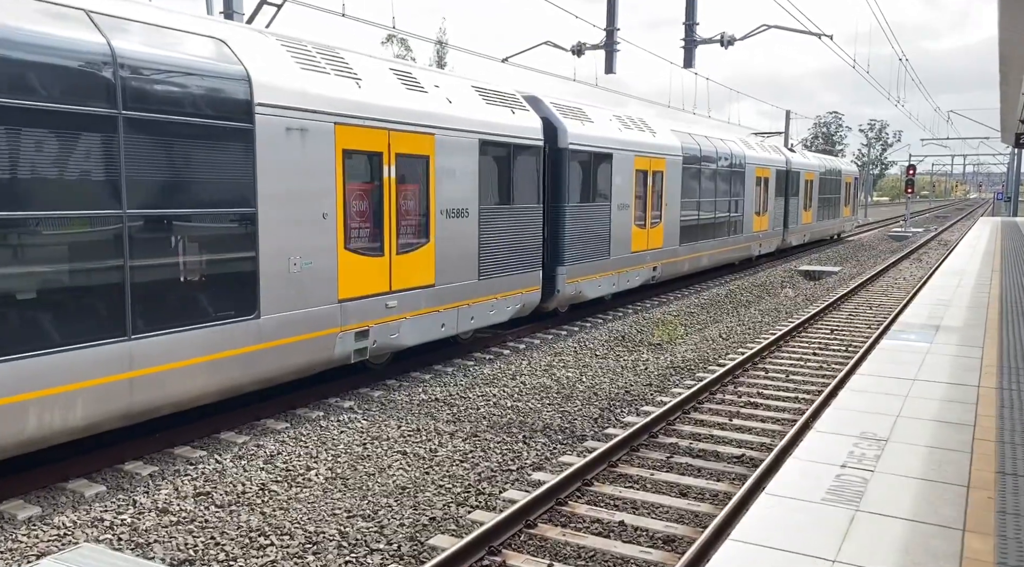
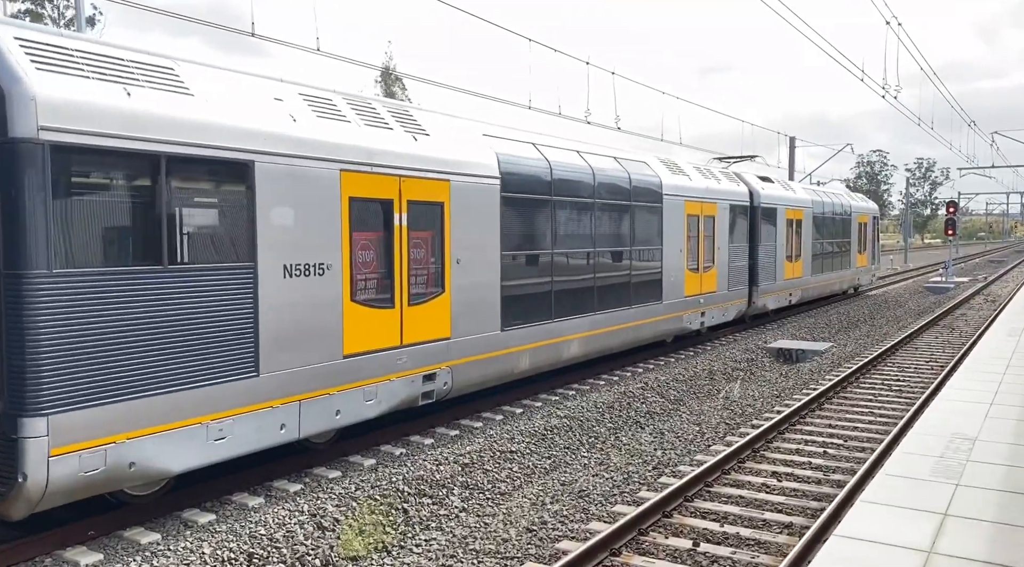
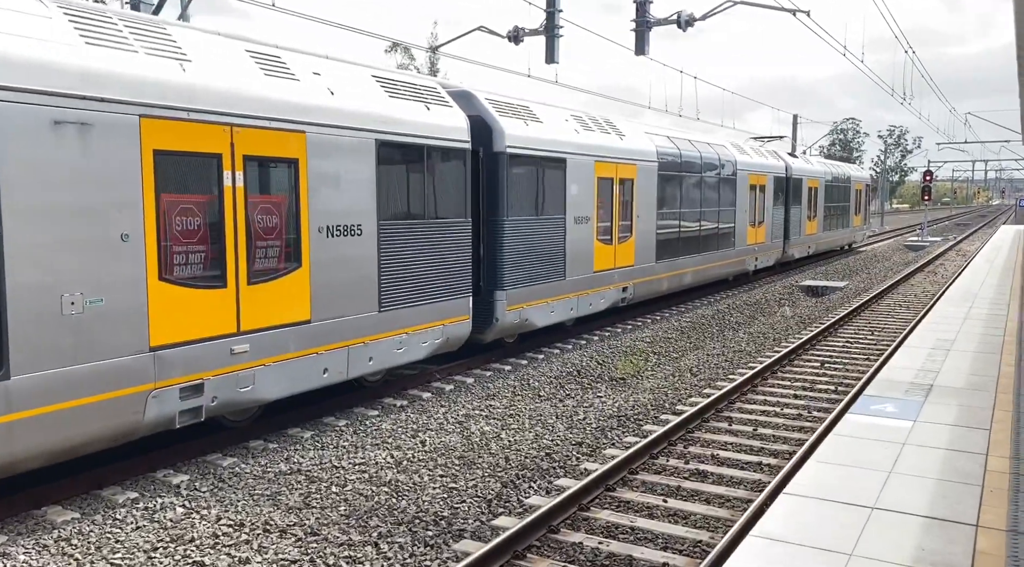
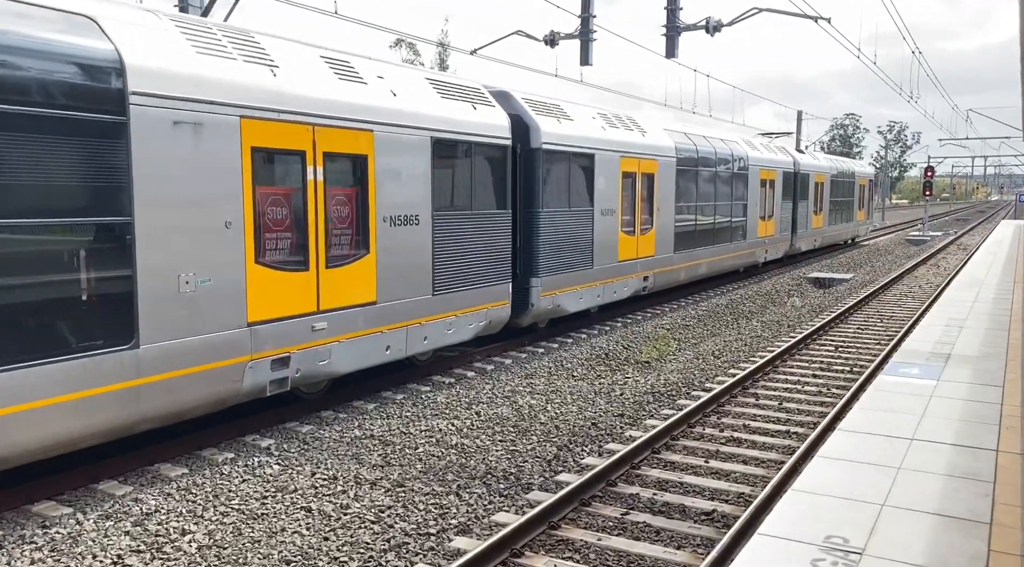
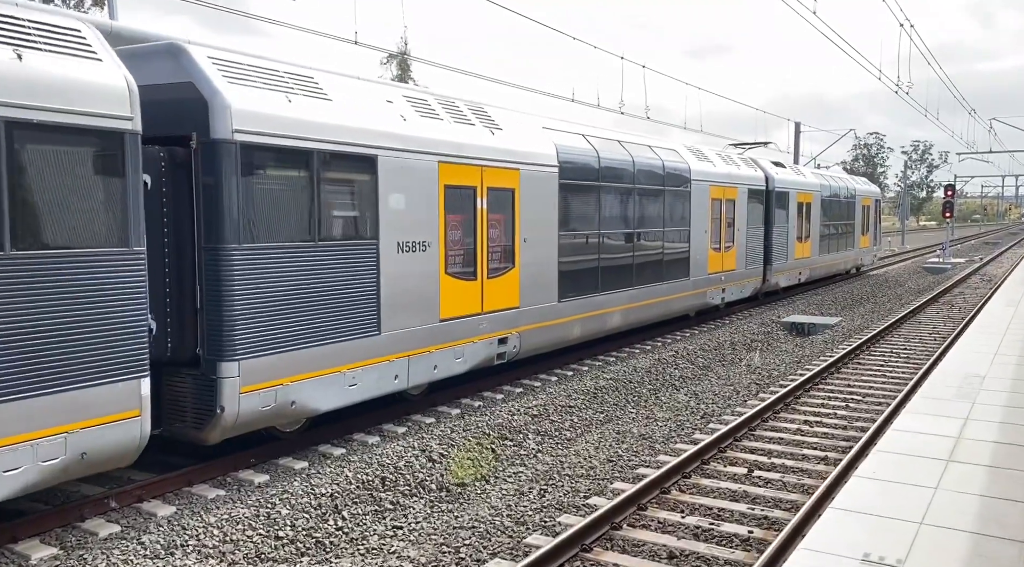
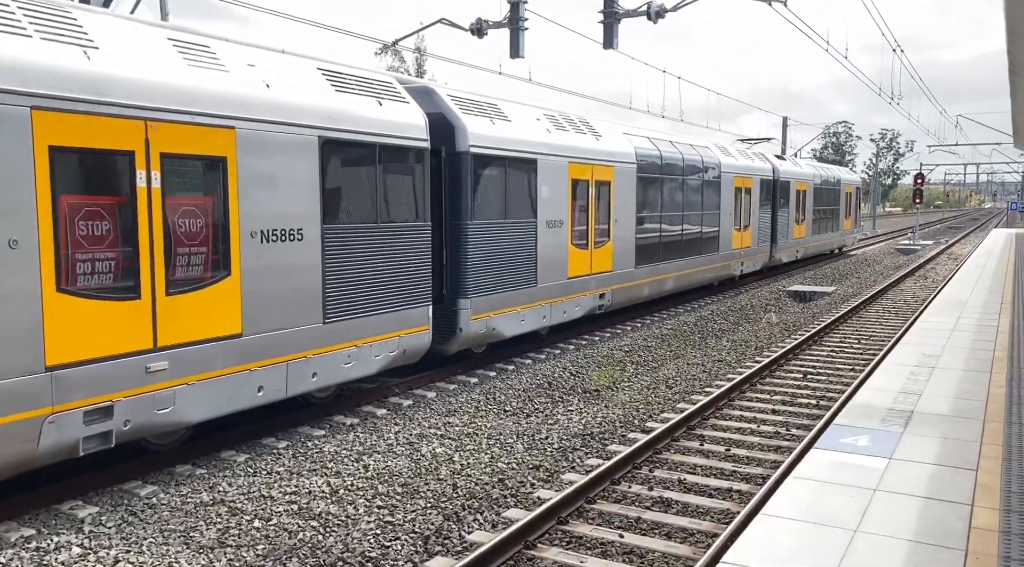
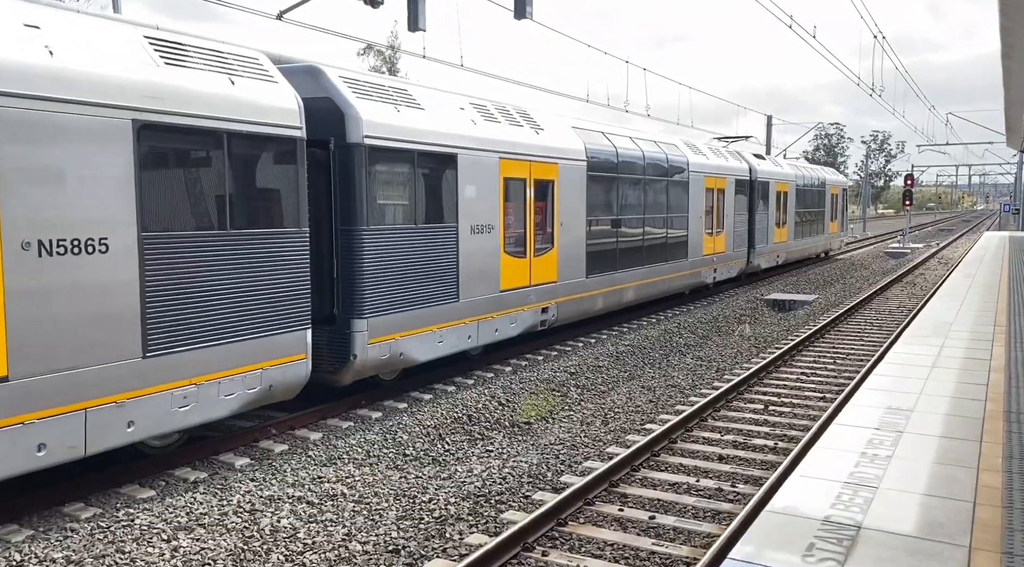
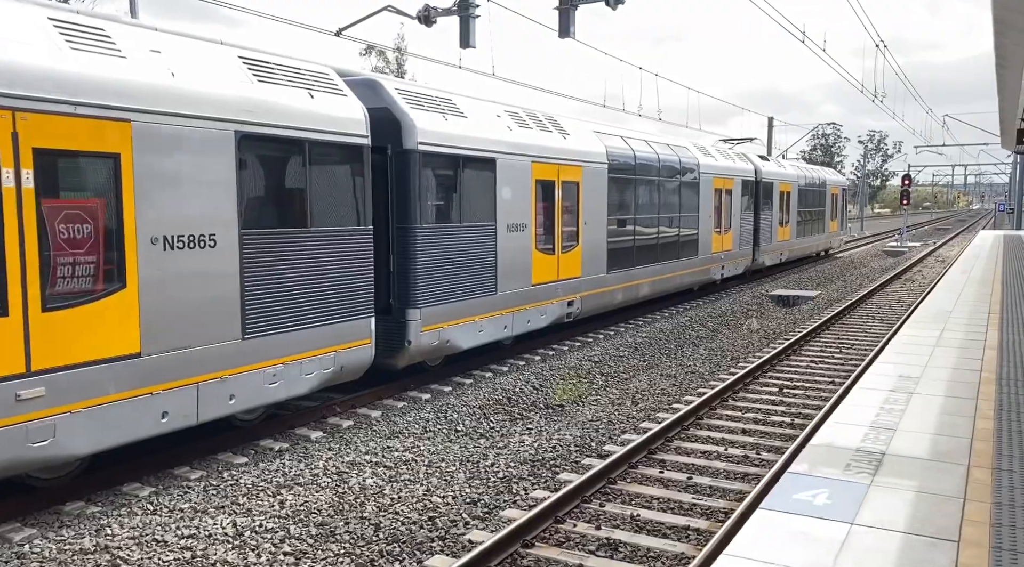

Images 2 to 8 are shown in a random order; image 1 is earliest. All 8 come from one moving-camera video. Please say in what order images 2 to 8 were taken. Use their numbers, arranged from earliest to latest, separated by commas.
4, 3, 6, 8, 7, 5, 2
